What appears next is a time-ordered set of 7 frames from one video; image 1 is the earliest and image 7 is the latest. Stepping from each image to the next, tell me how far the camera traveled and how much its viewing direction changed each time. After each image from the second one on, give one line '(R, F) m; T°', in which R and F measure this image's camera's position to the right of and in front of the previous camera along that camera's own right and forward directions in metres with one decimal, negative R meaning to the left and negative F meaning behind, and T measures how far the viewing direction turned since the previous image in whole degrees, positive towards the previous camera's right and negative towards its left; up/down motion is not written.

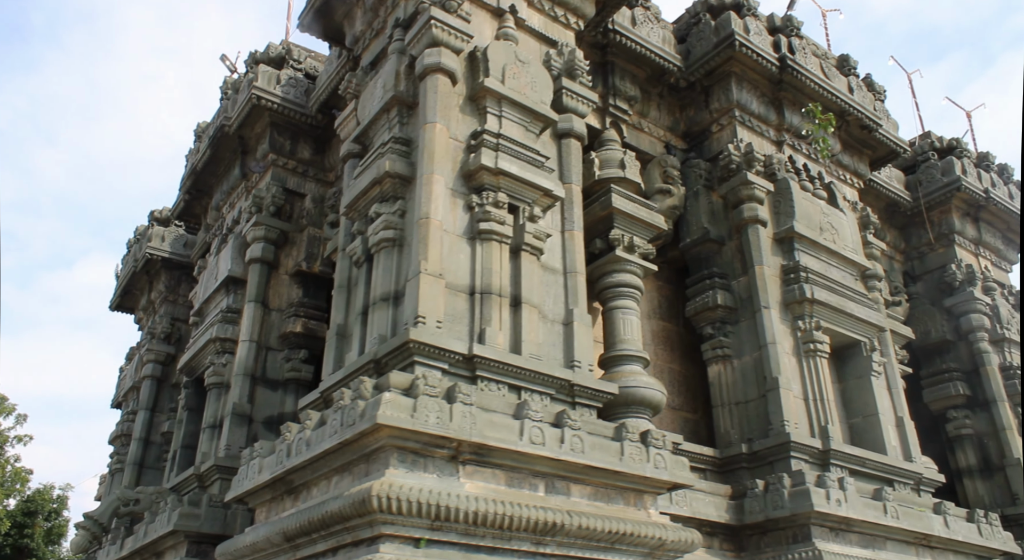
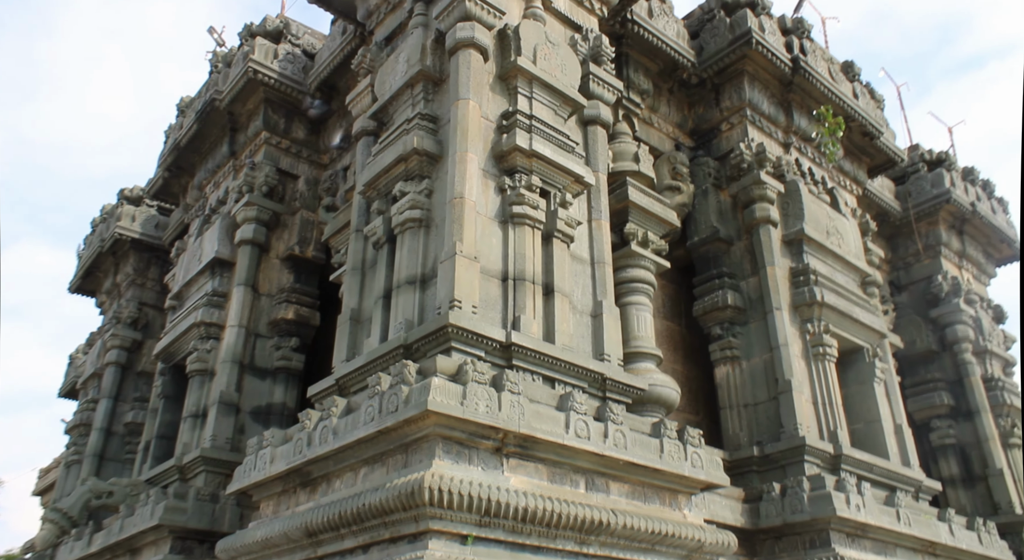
(-0.8, +0.4) m; +4°
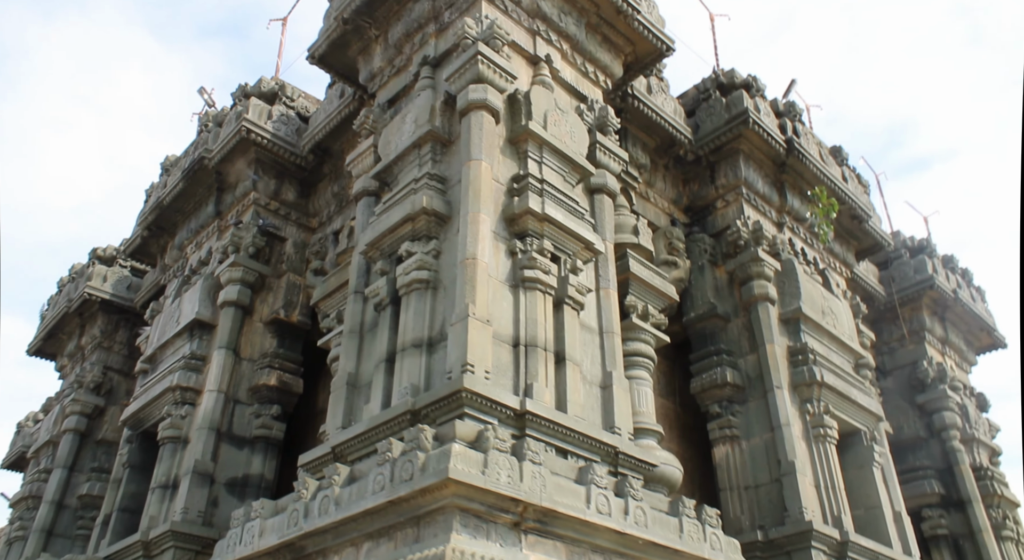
(-0.4, +0.3) m; +3°
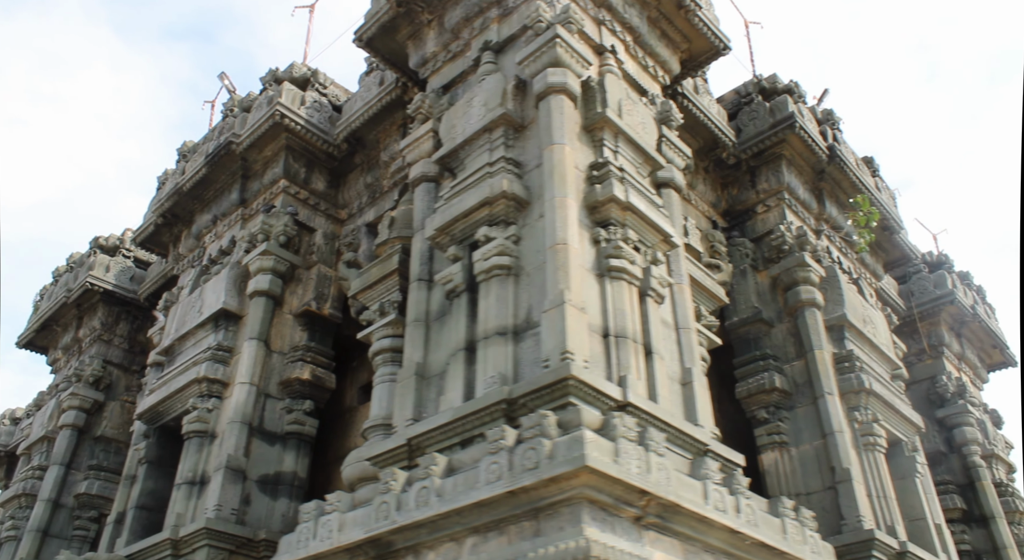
(-1.0, +0.3) m; +2°
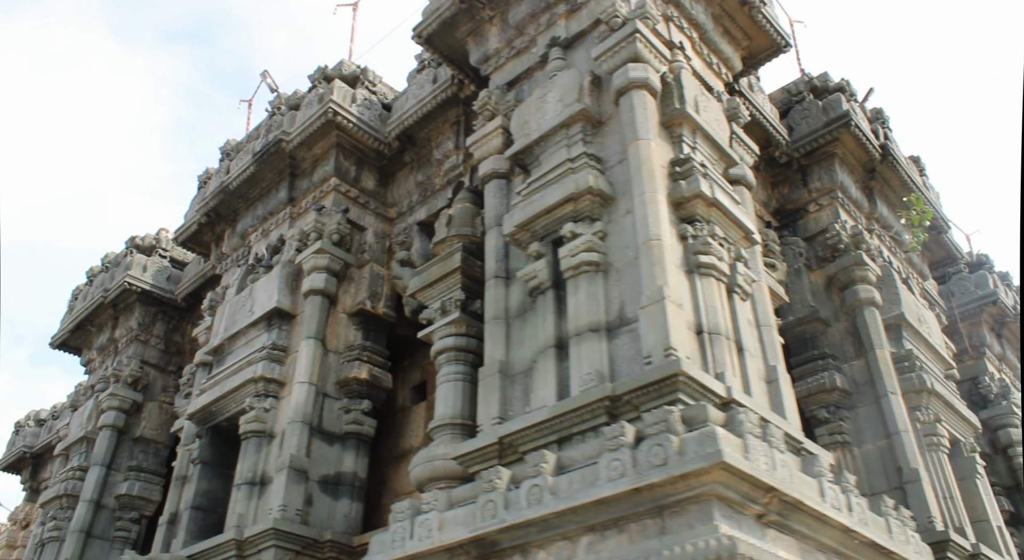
(-0.7, +0.1) m; 0°
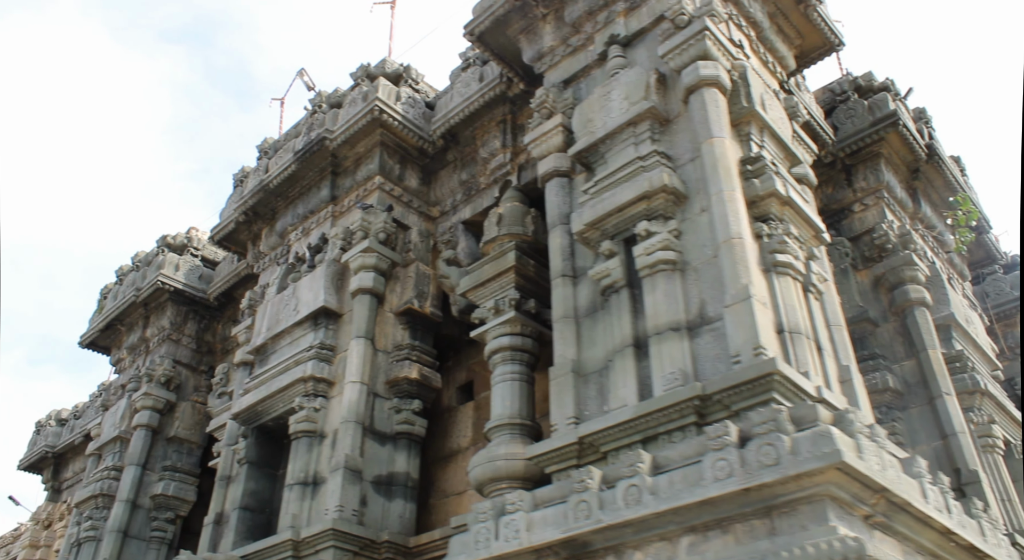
(-0.6, +0.1) m; 0°
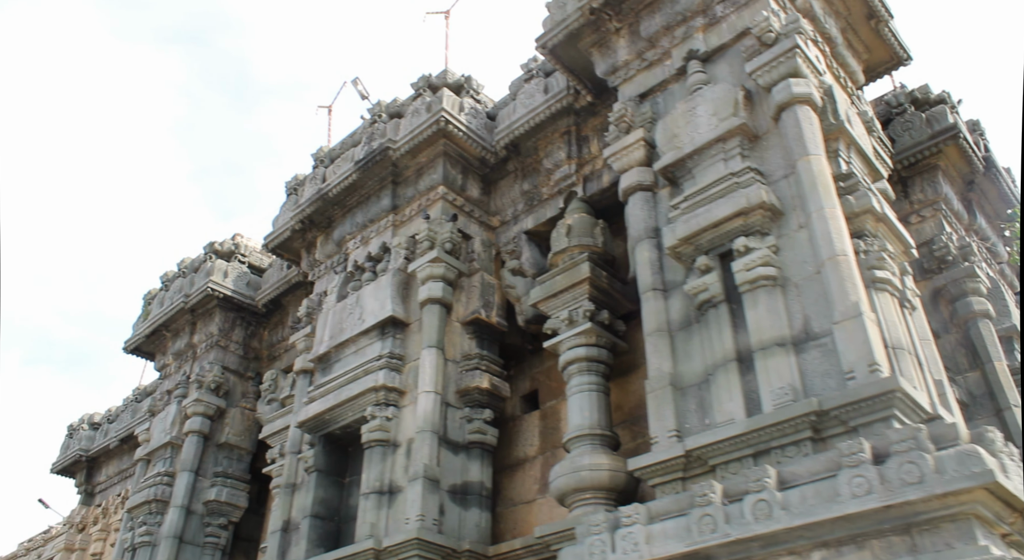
(-0.9, -0.1) m; 0°
